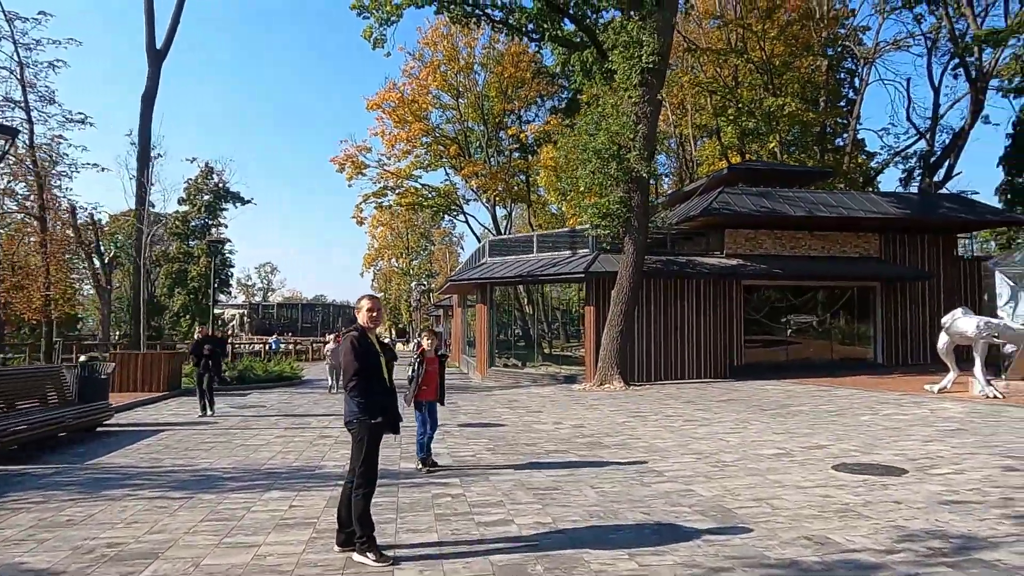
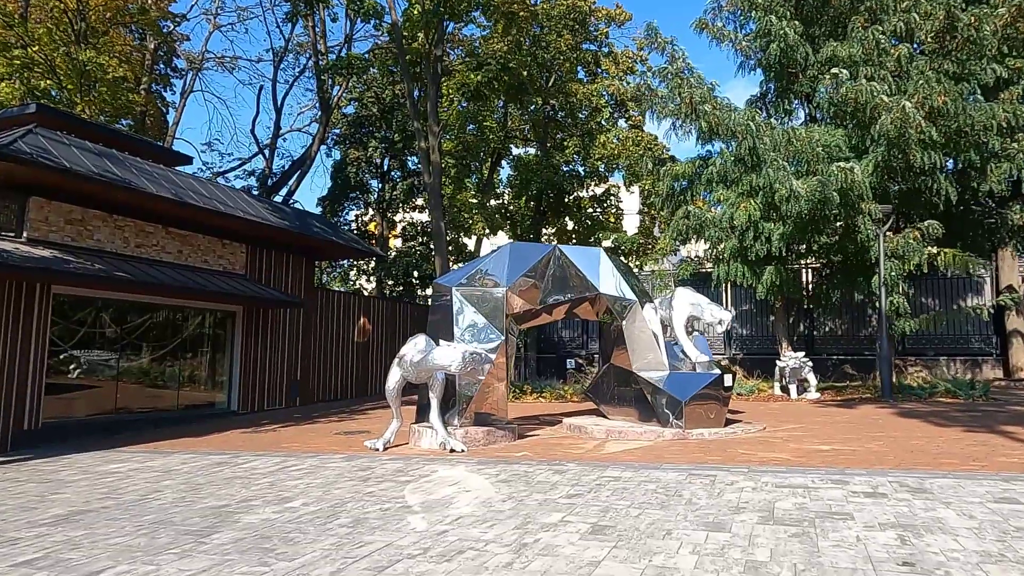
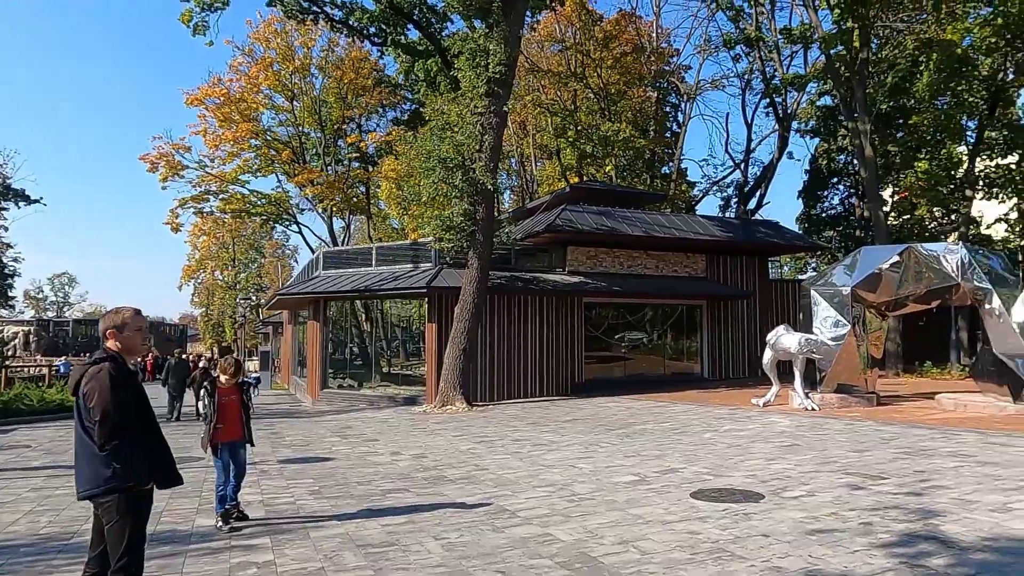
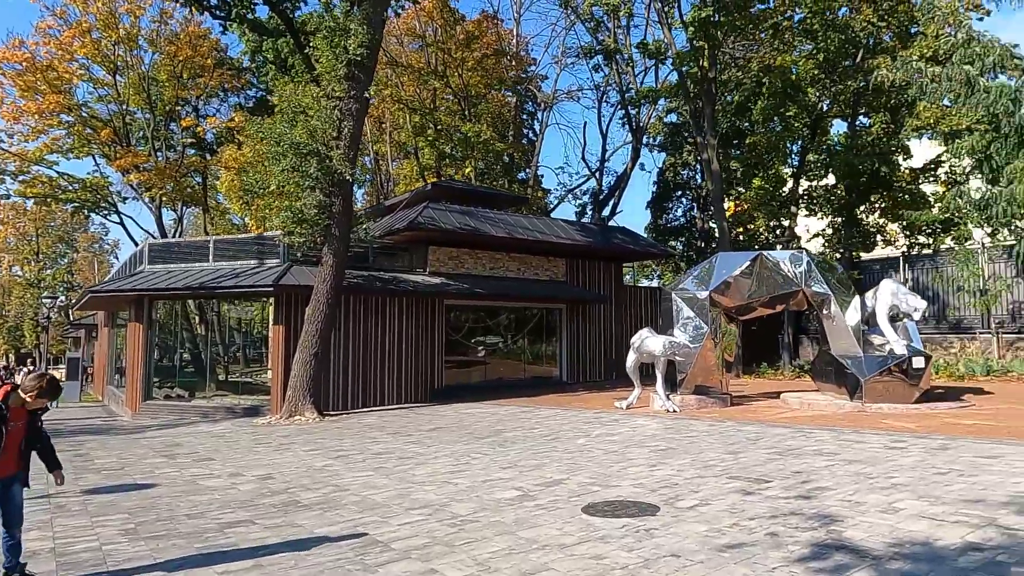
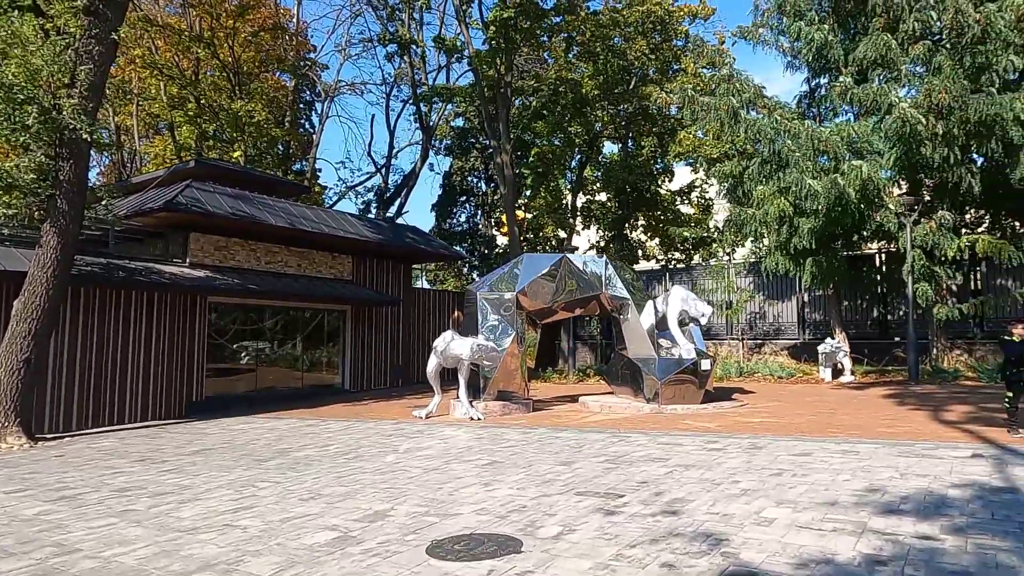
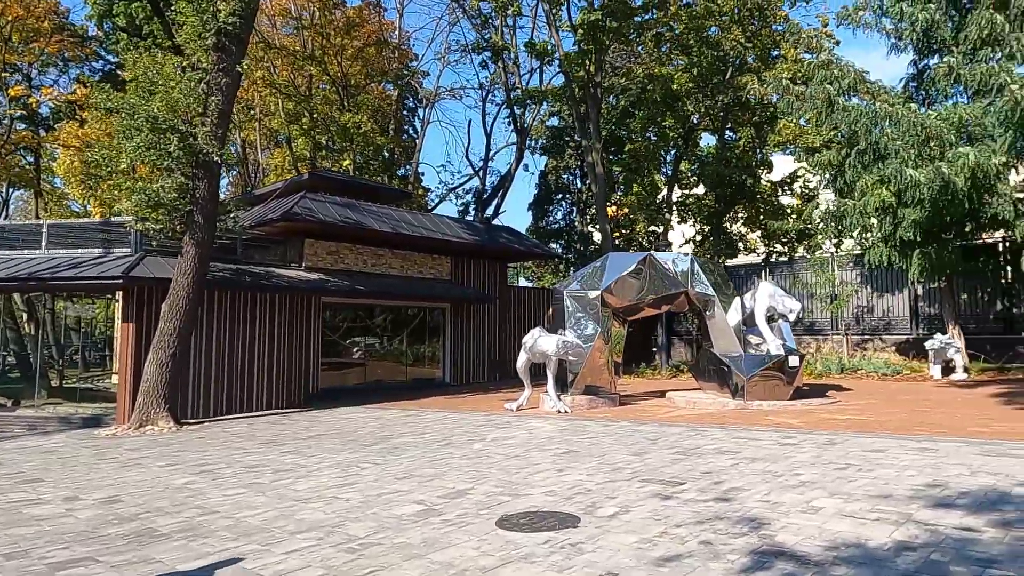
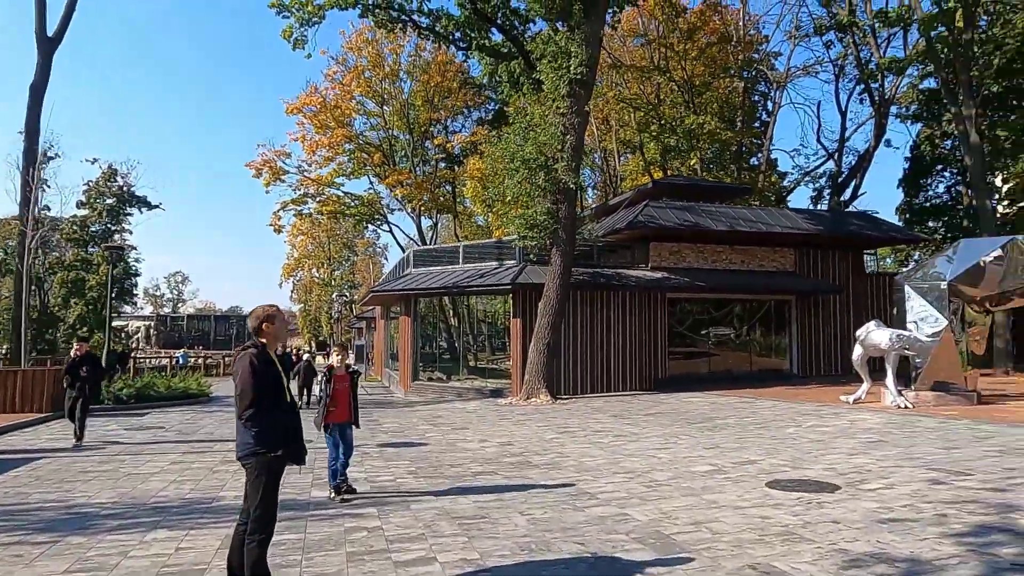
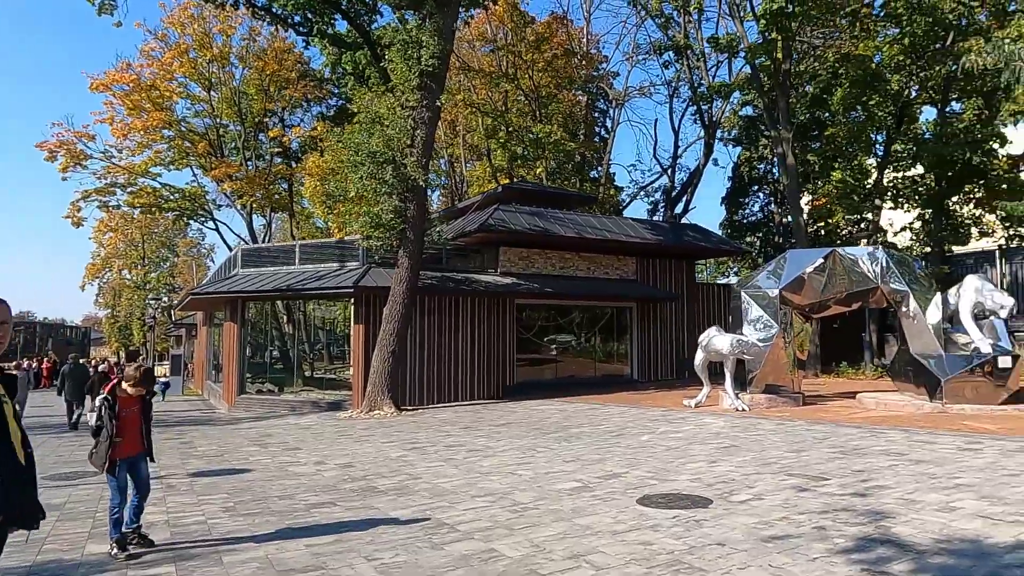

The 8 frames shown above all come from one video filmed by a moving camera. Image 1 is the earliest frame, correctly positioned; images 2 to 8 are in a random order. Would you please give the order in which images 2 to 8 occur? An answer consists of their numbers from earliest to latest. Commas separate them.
7, 3, 8, 4, 6, 5, 2
